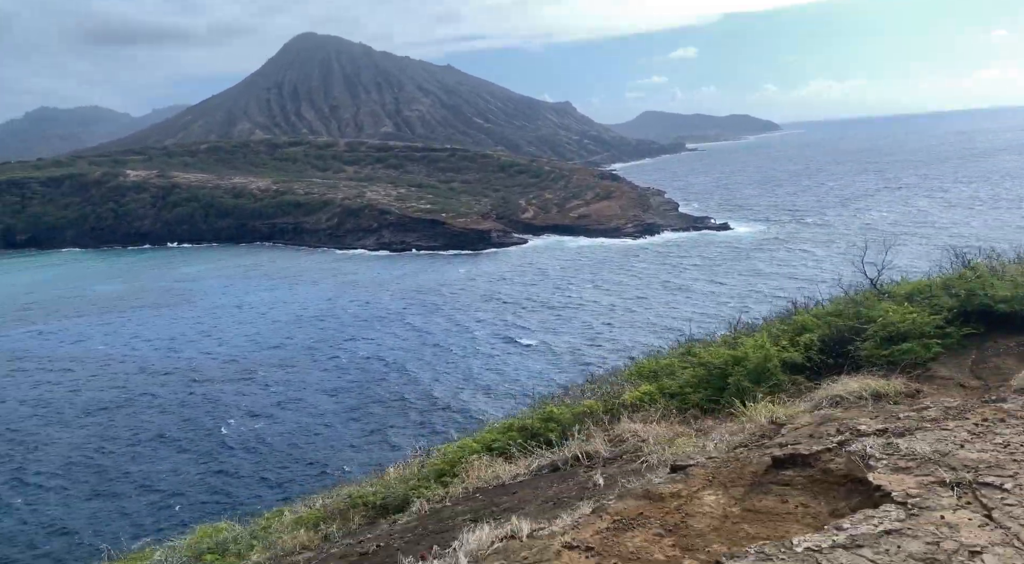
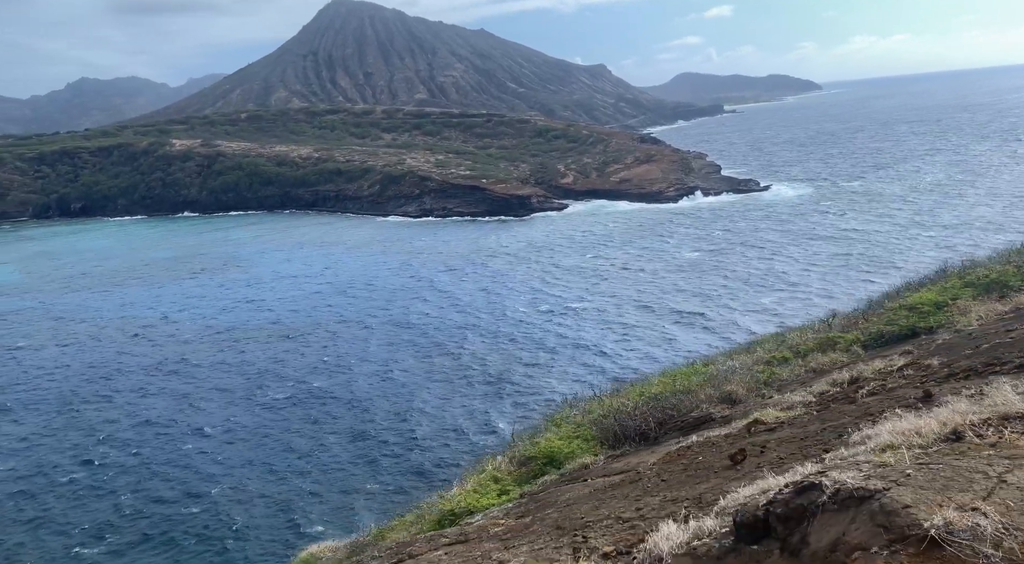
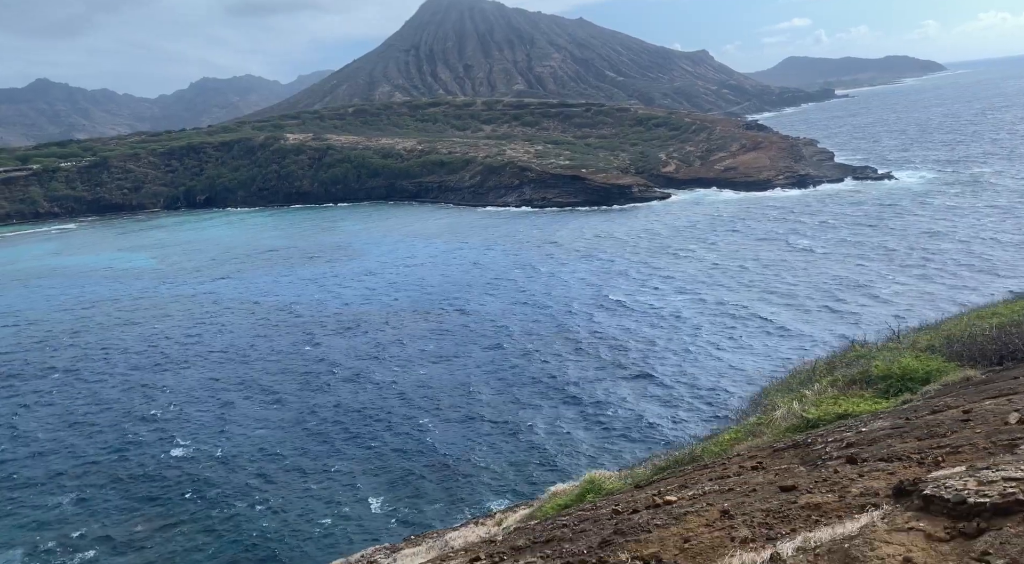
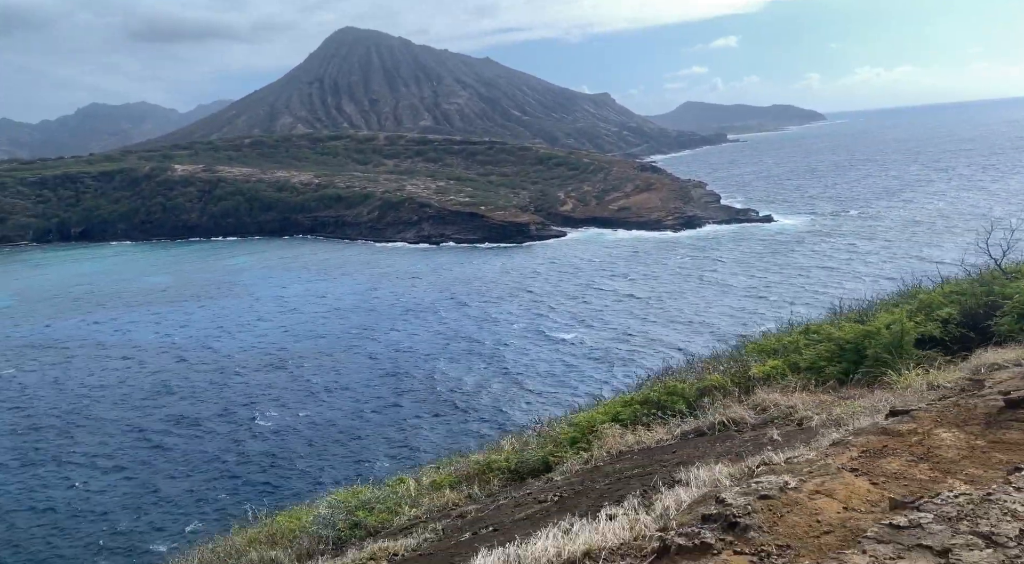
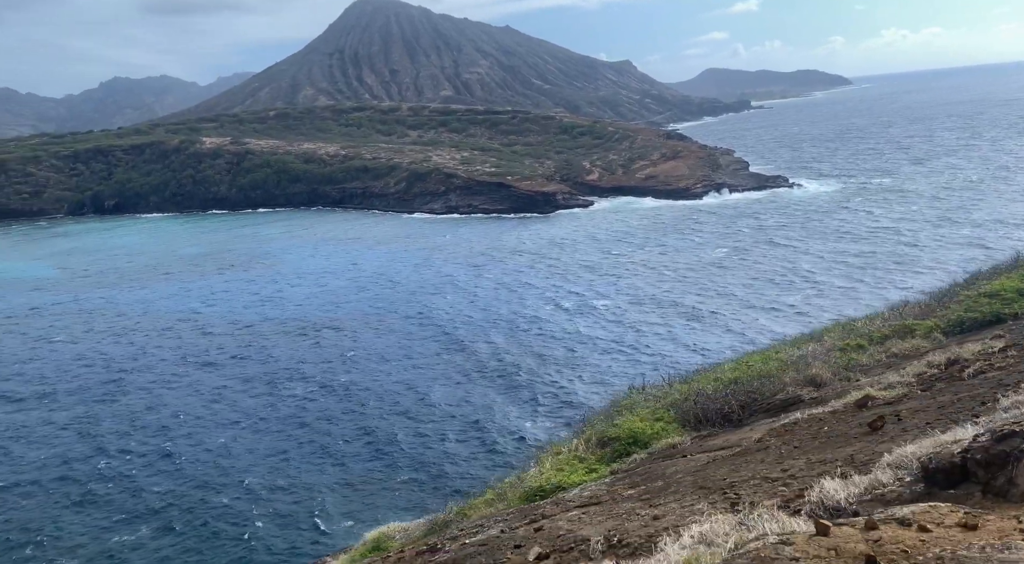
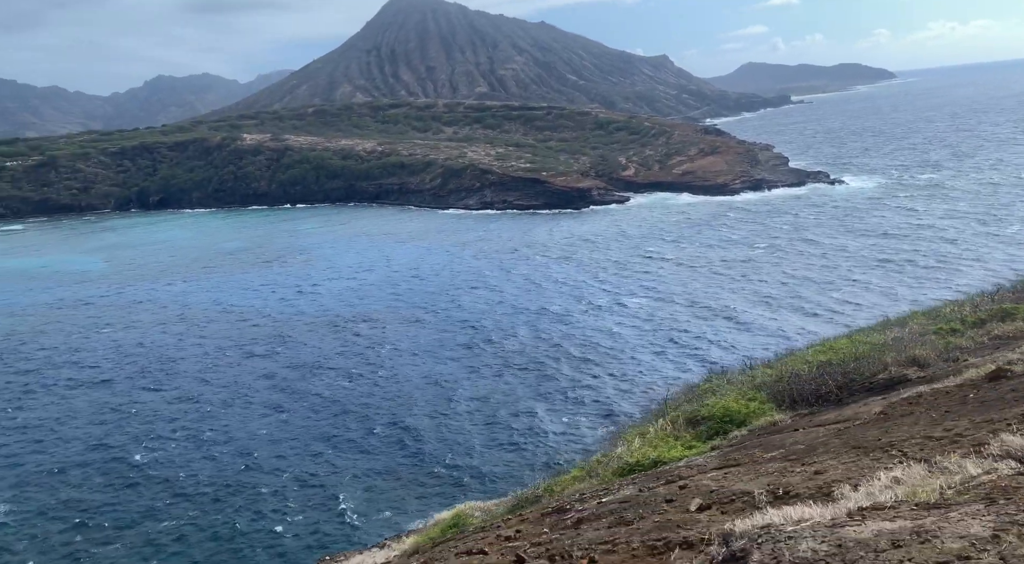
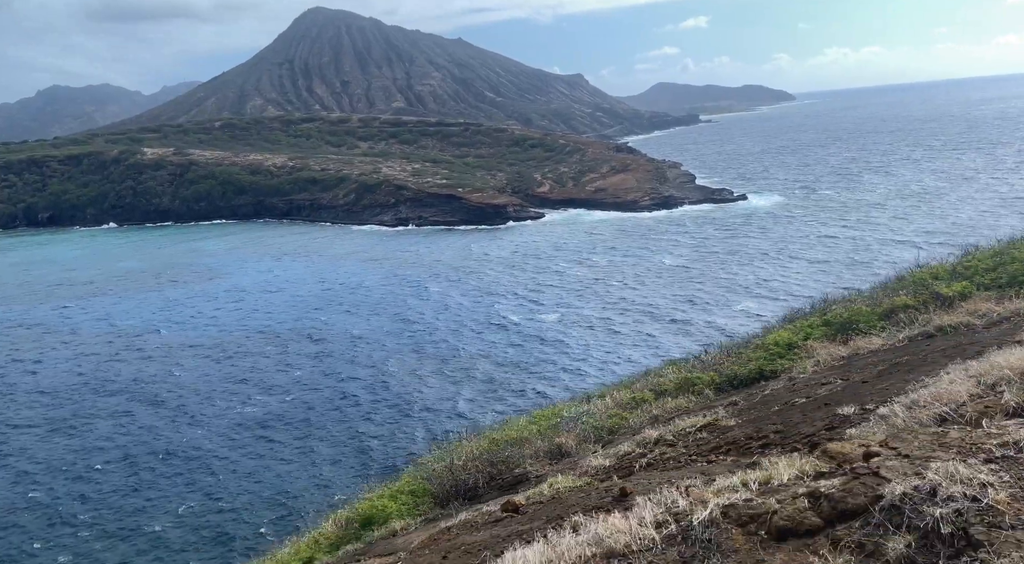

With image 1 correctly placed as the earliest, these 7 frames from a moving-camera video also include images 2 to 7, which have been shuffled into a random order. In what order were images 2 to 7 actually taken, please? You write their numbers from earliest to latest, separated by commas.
4, 7, 2, 5, 6, 3
